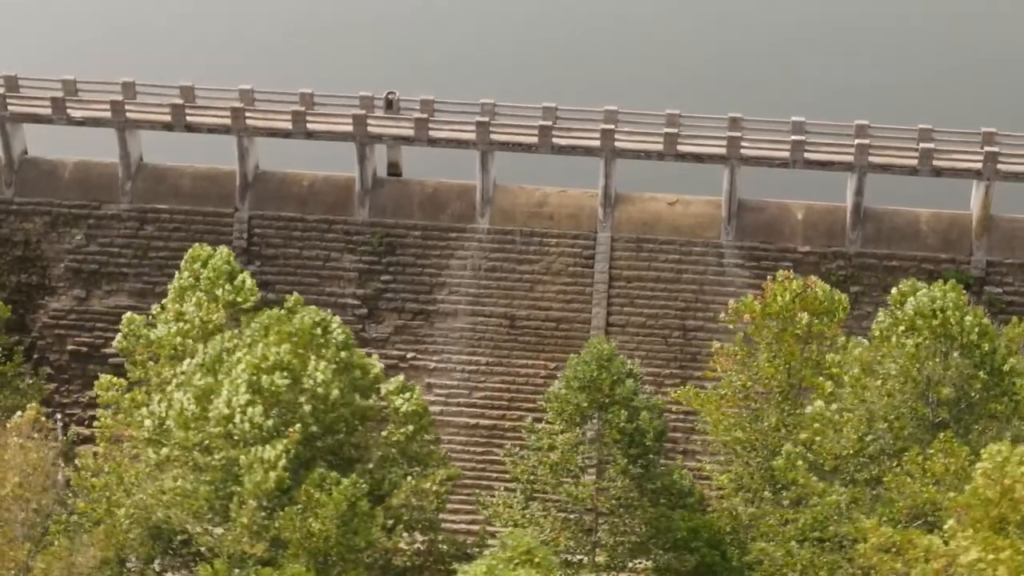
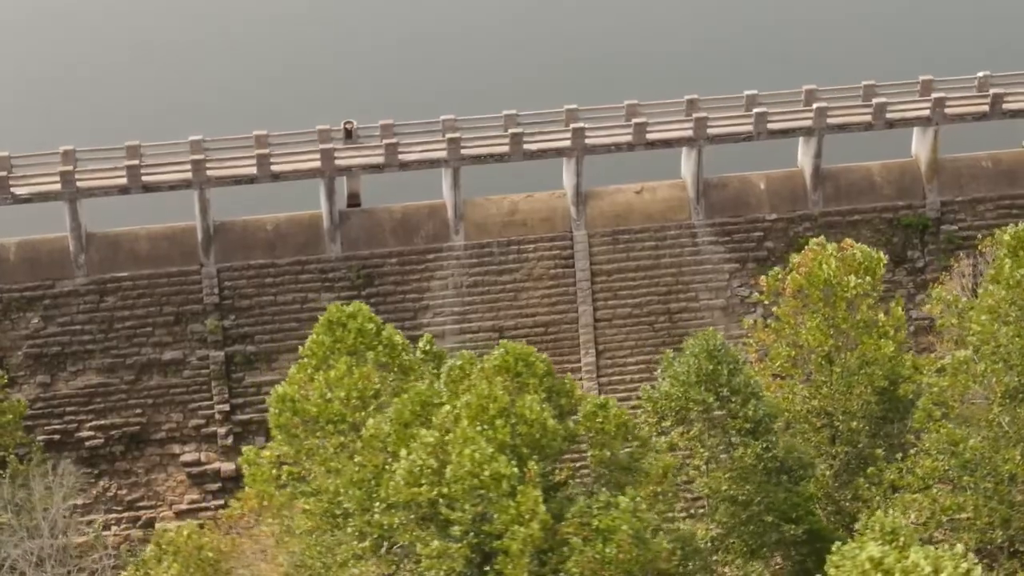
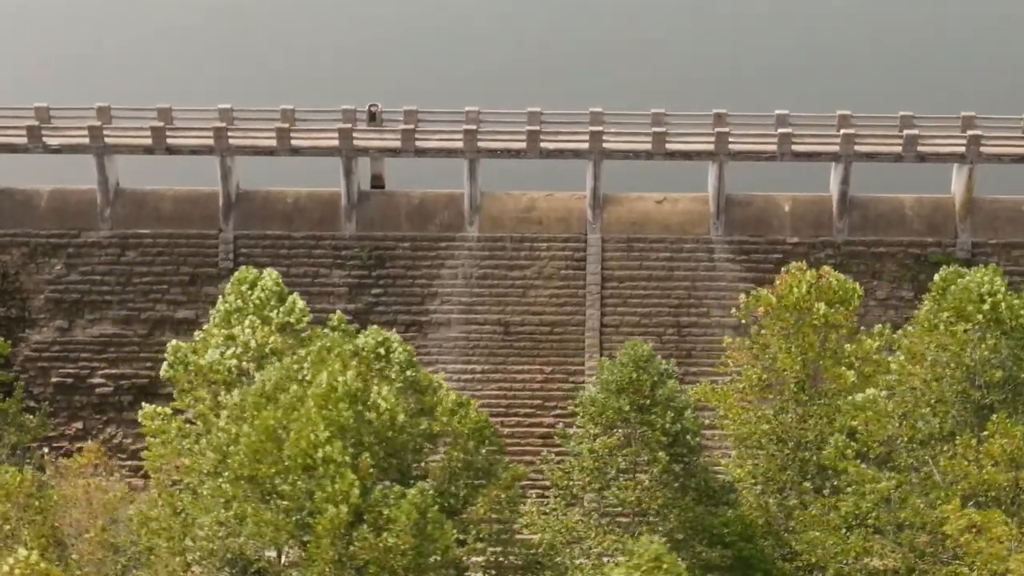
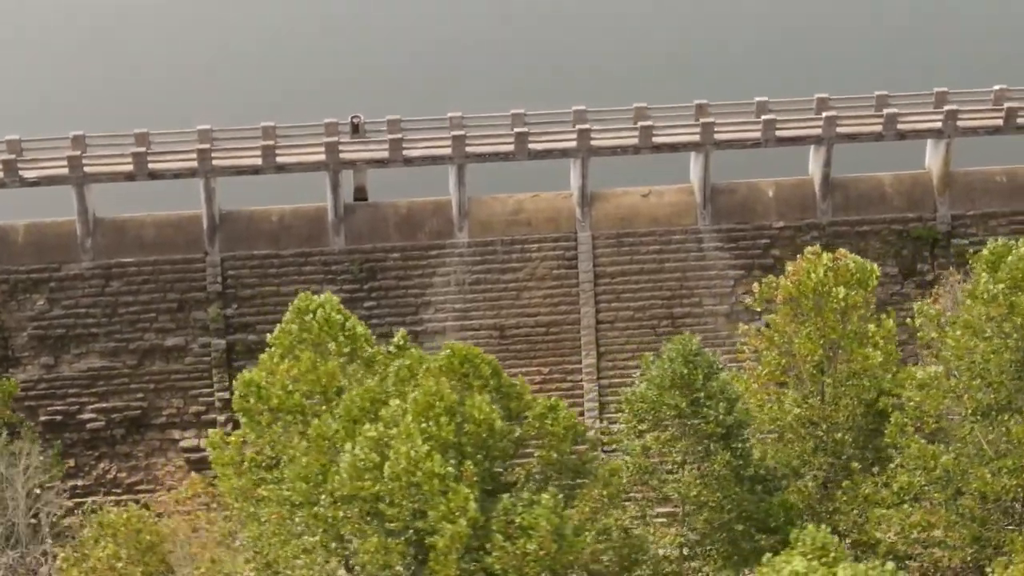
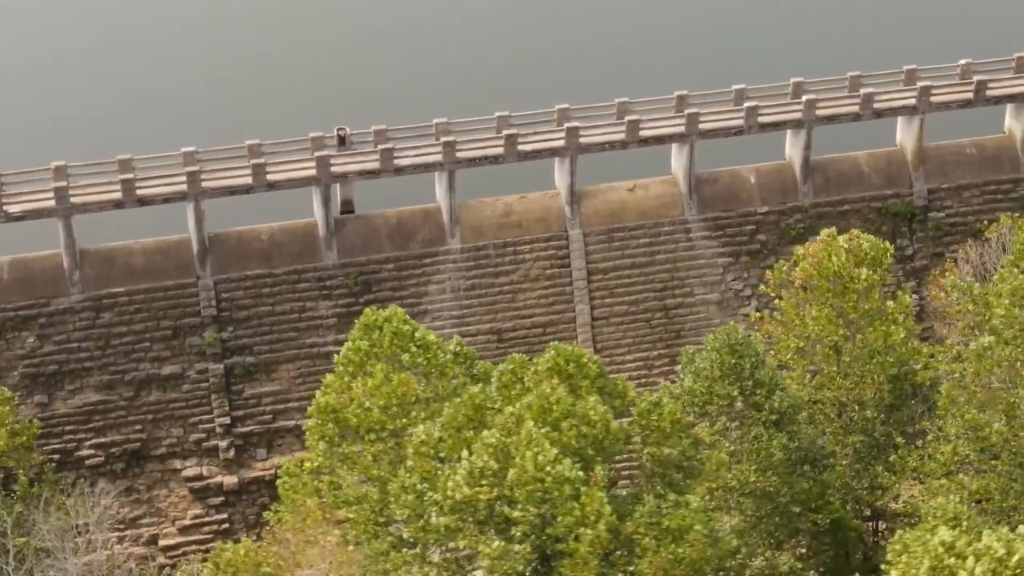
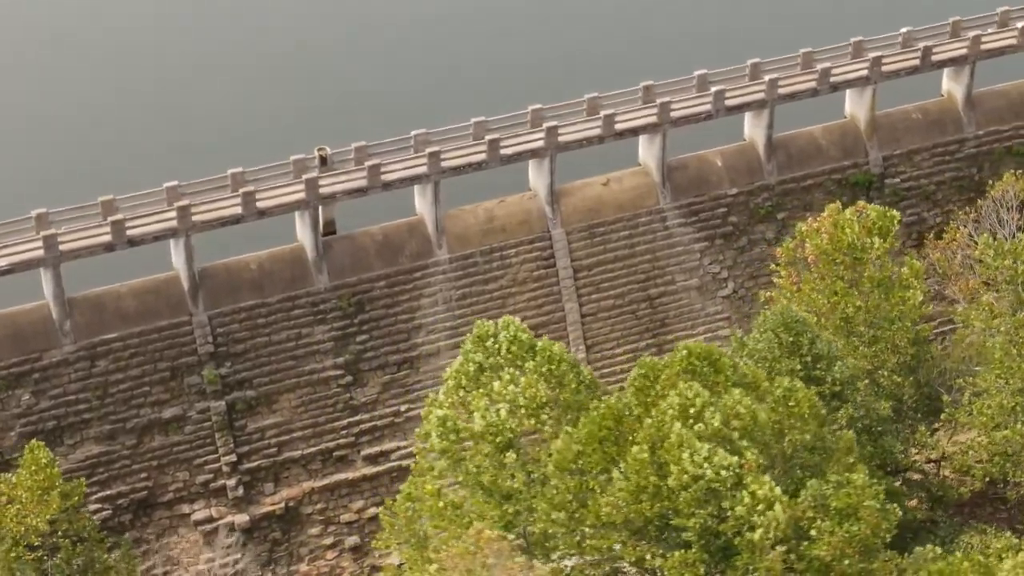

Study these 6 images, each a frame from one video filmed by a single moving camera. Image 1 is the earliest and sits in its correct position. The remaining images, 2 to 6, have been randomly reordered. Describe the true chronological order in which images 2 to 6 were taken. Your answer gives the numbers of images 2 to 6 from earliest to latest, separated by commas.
3, 4, 2, 5, 6
